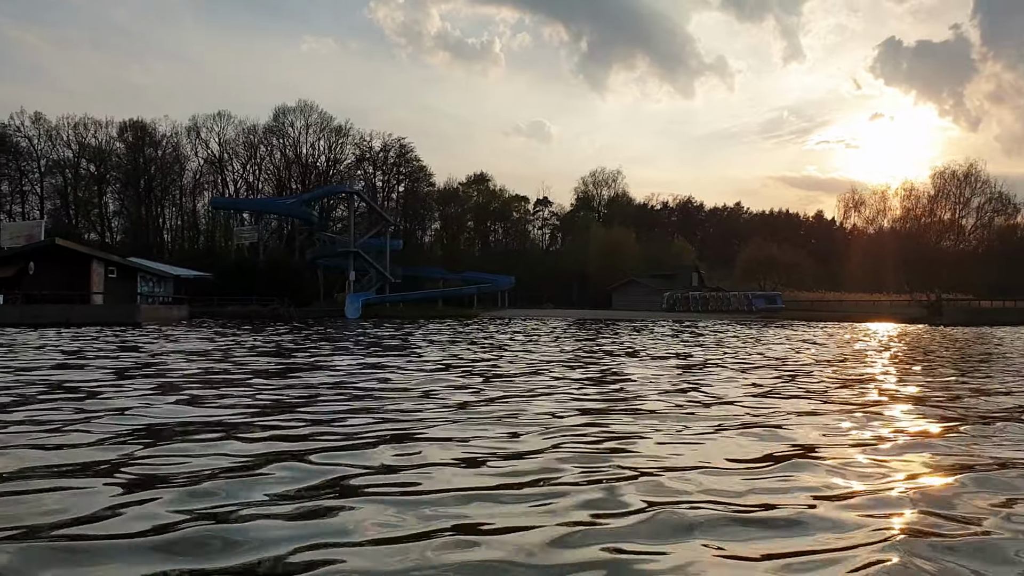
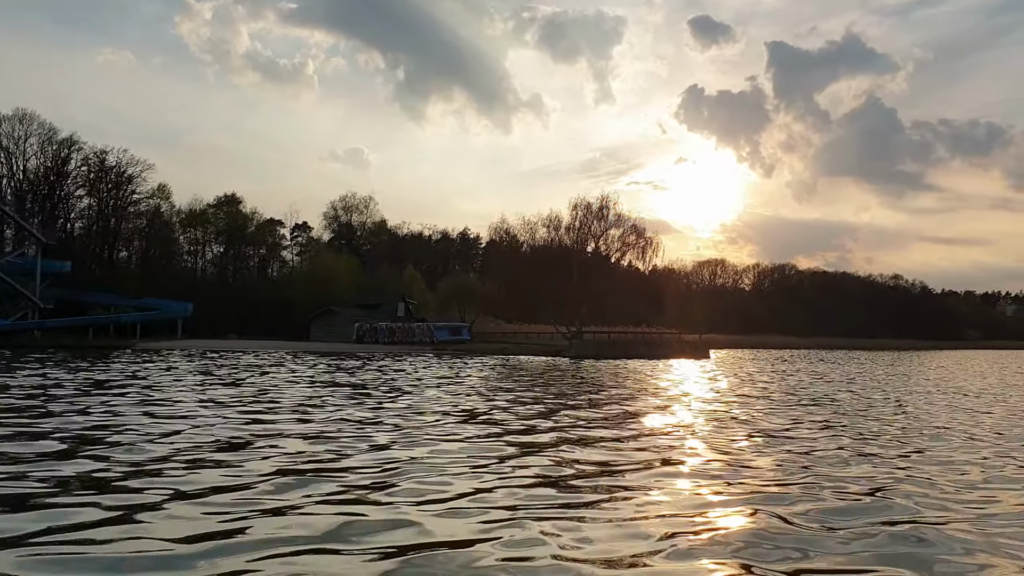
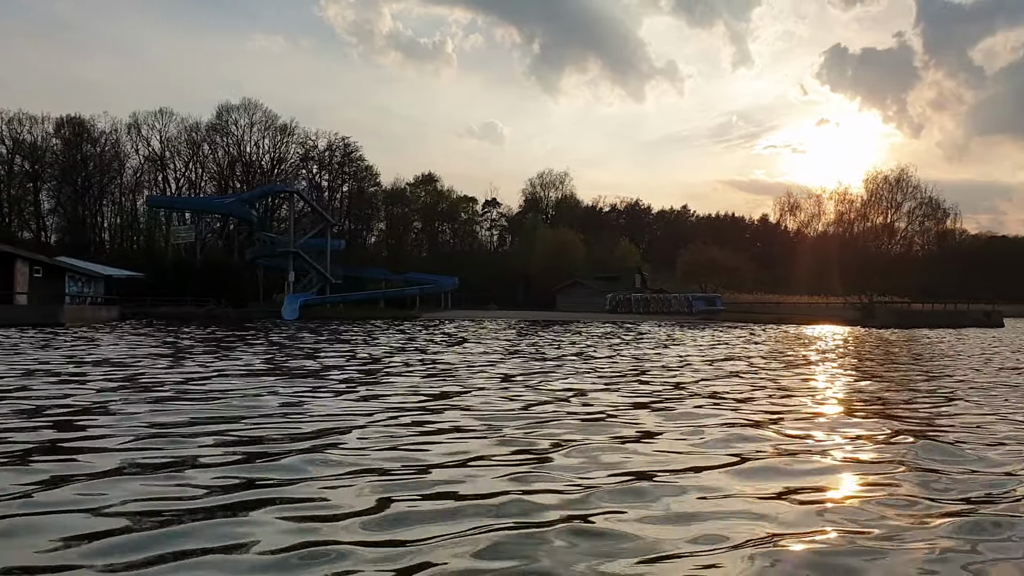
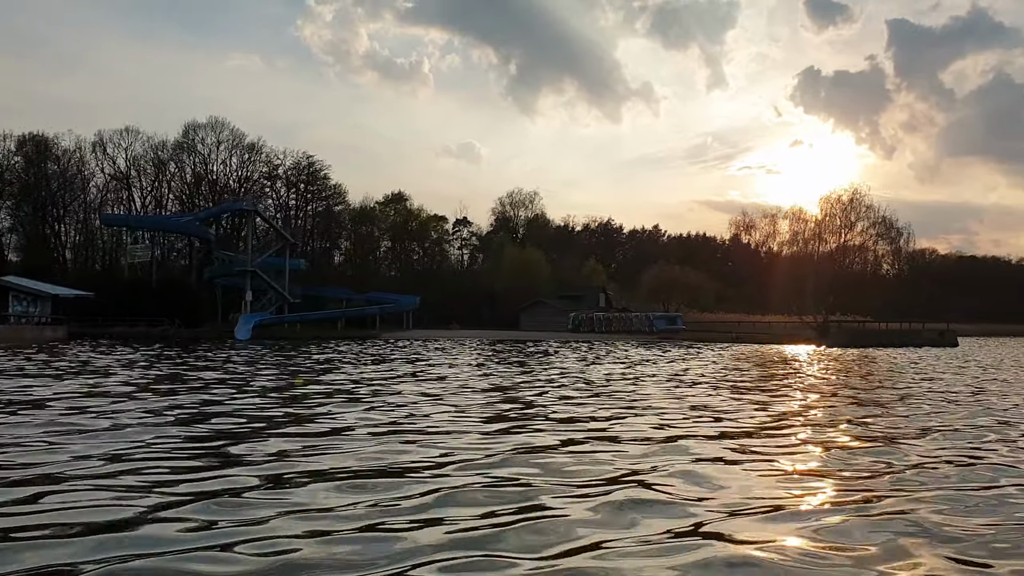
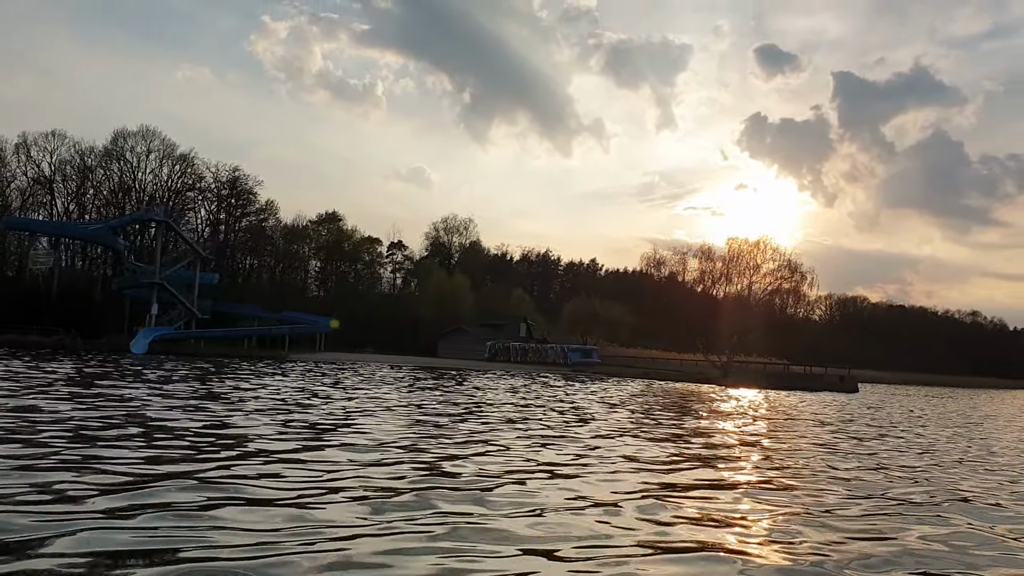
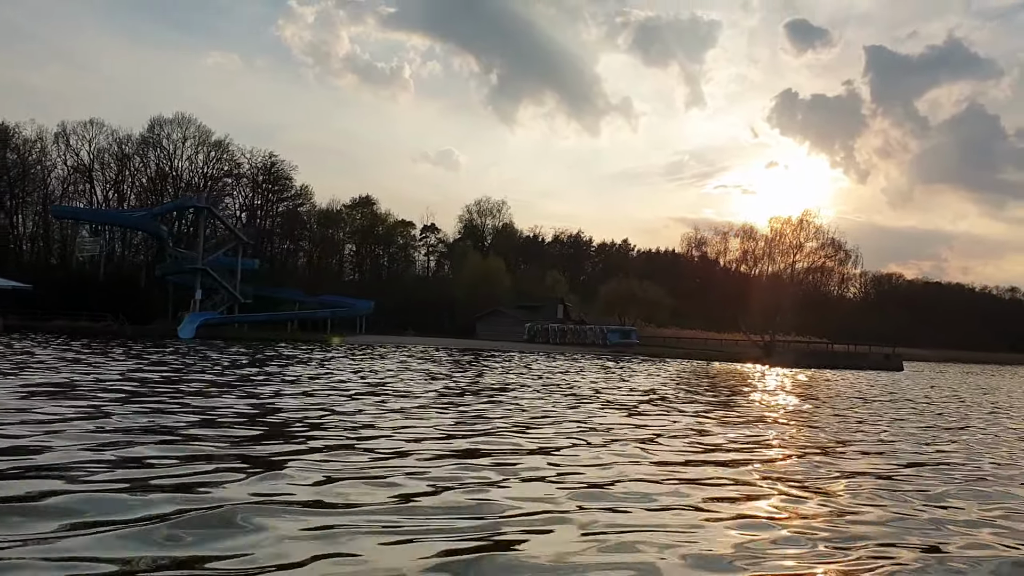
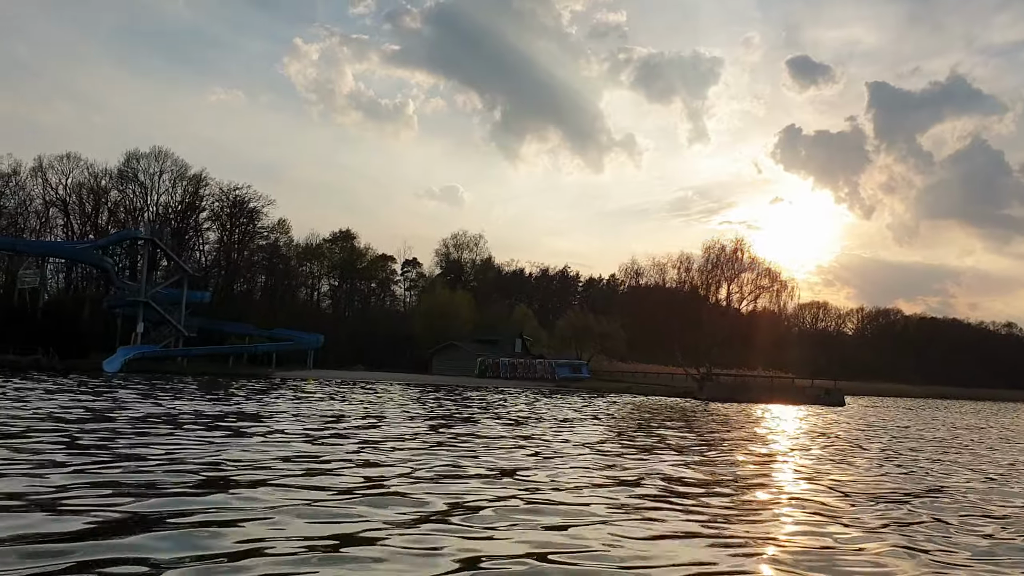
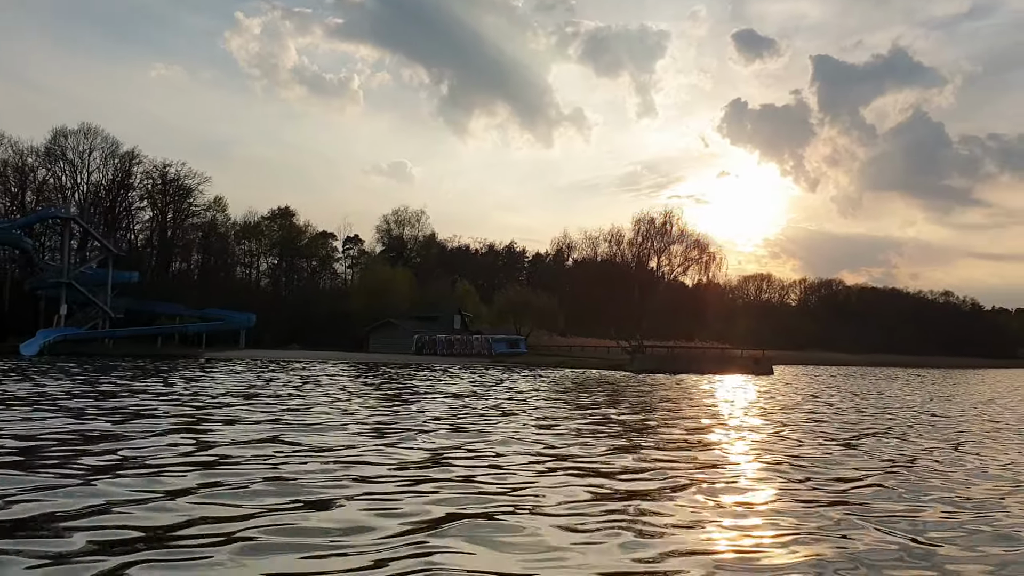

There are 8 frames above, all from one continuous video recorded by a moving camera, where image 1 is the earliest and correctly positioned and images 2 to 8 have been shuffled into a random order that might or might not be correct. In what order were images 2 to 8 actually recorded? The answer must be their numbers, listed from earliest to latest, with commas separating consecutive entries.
3, 4, 6, 5, 7, 8, 2
